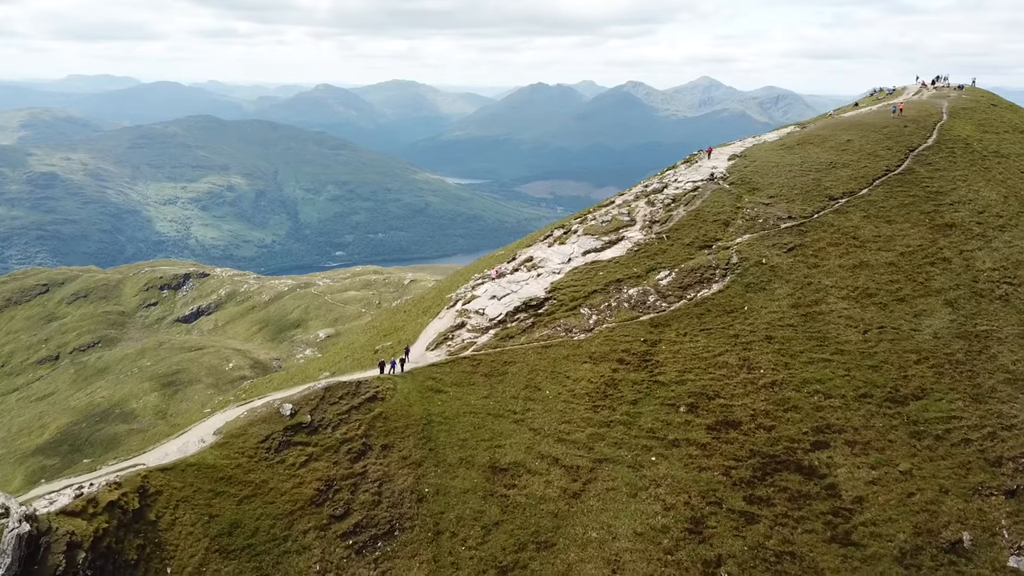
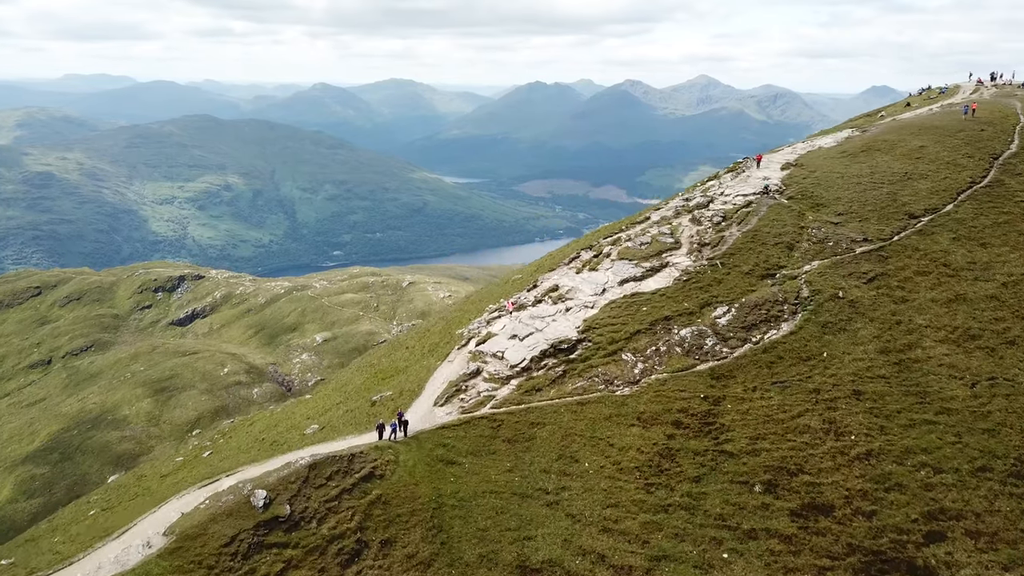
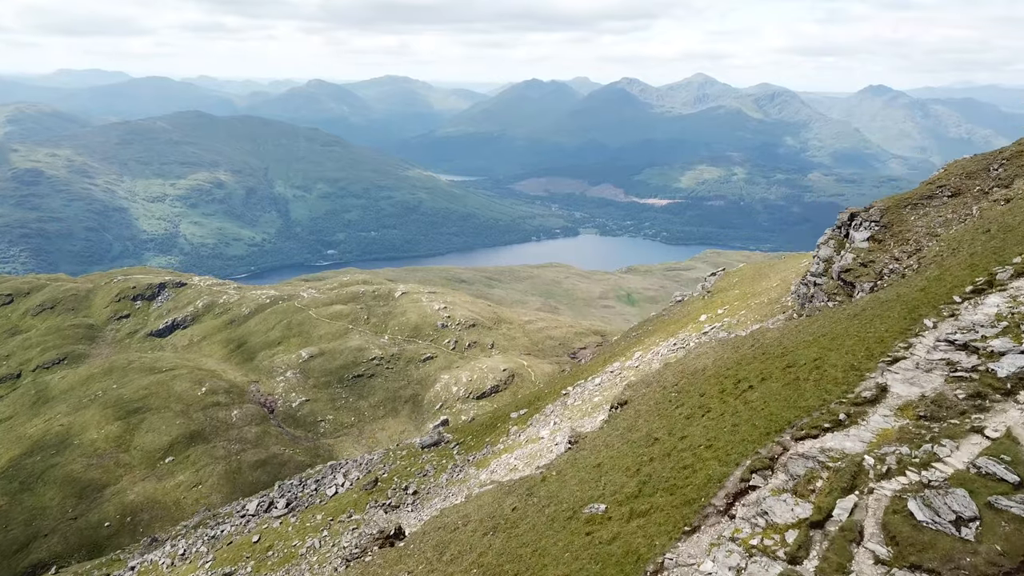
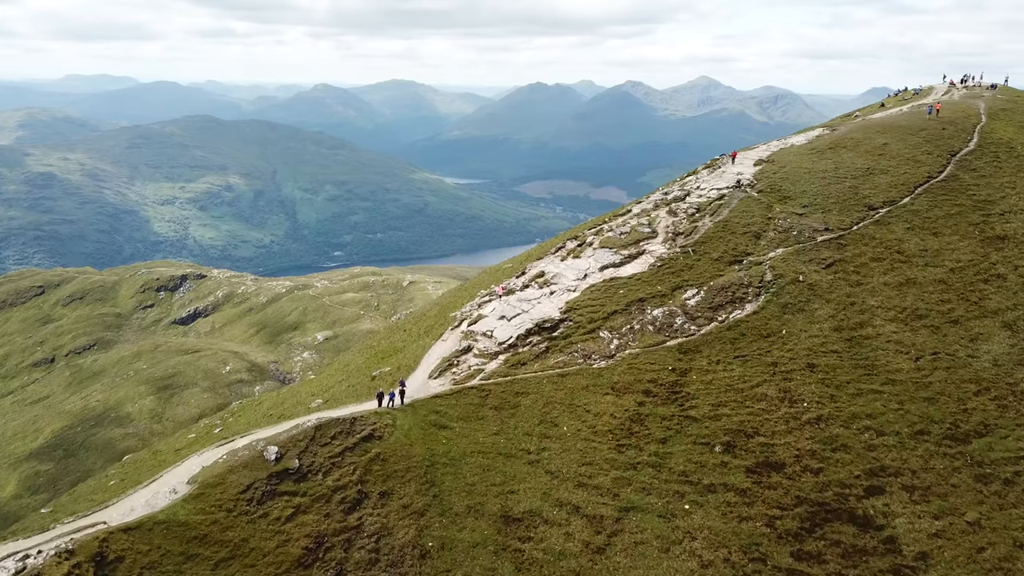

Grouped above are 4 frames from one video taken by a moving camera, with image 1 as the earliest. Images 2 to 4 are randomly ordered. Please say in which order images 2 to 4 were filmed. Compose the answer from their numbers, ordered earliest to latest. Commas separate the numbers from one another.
4, 2, 3
